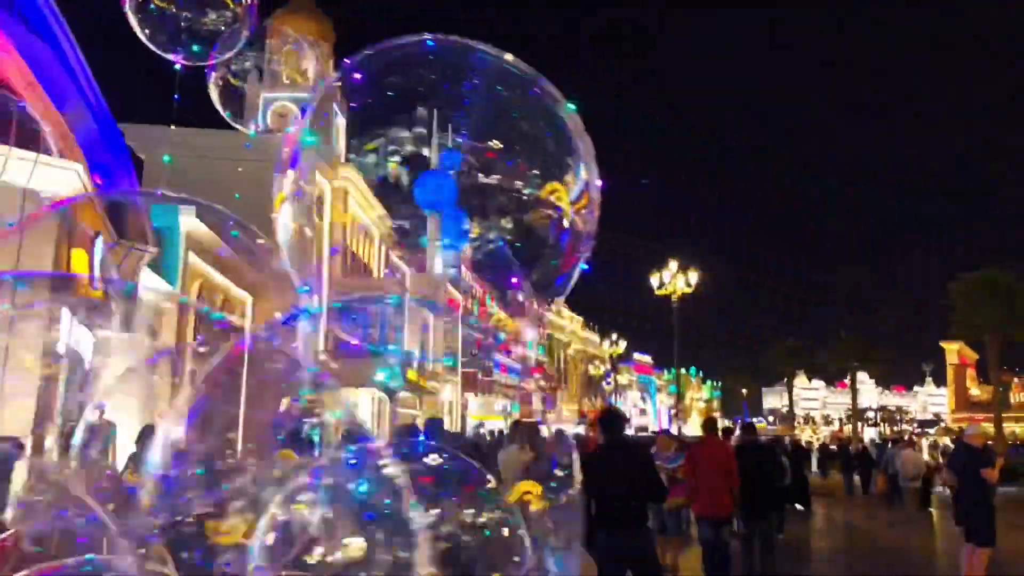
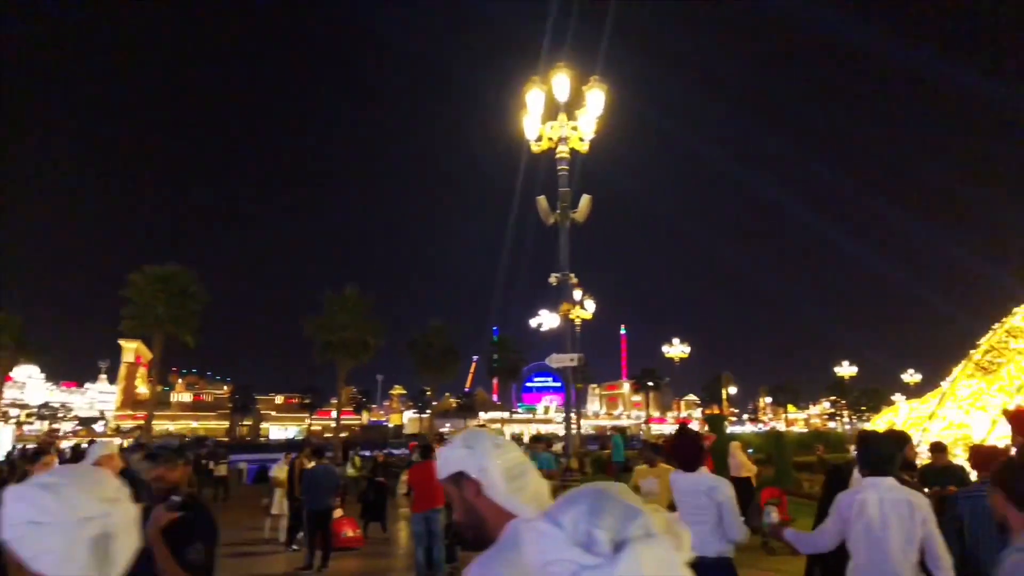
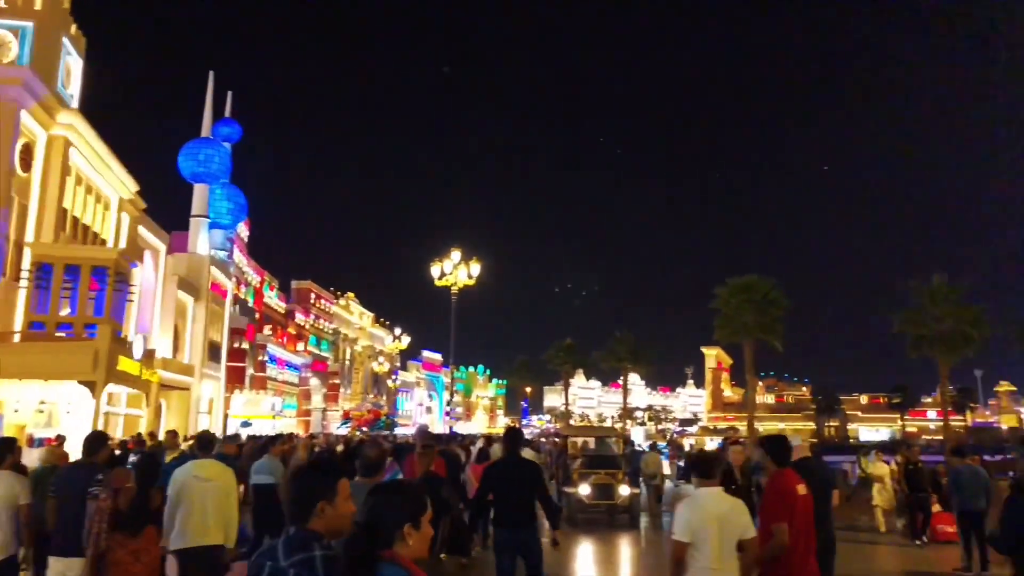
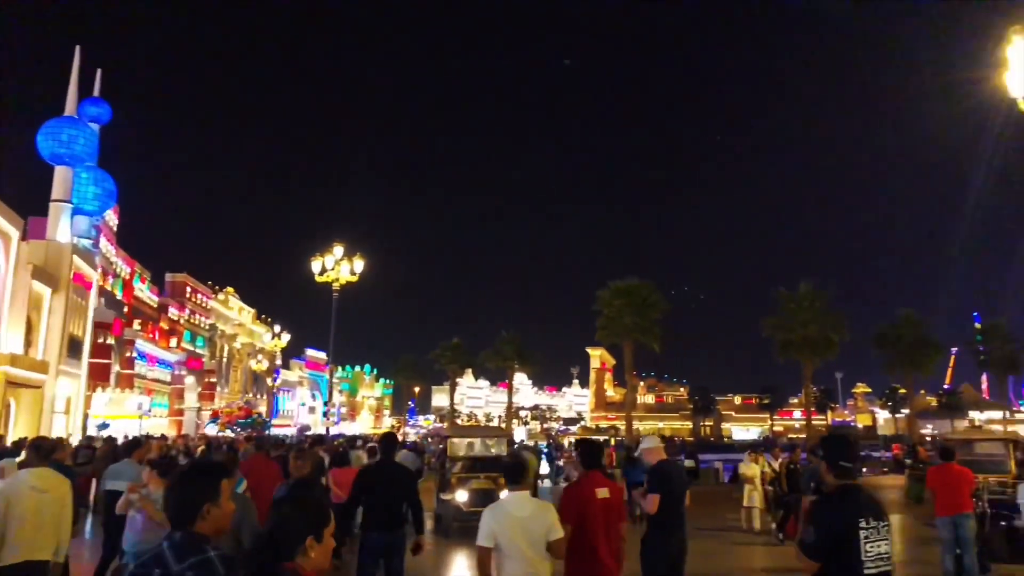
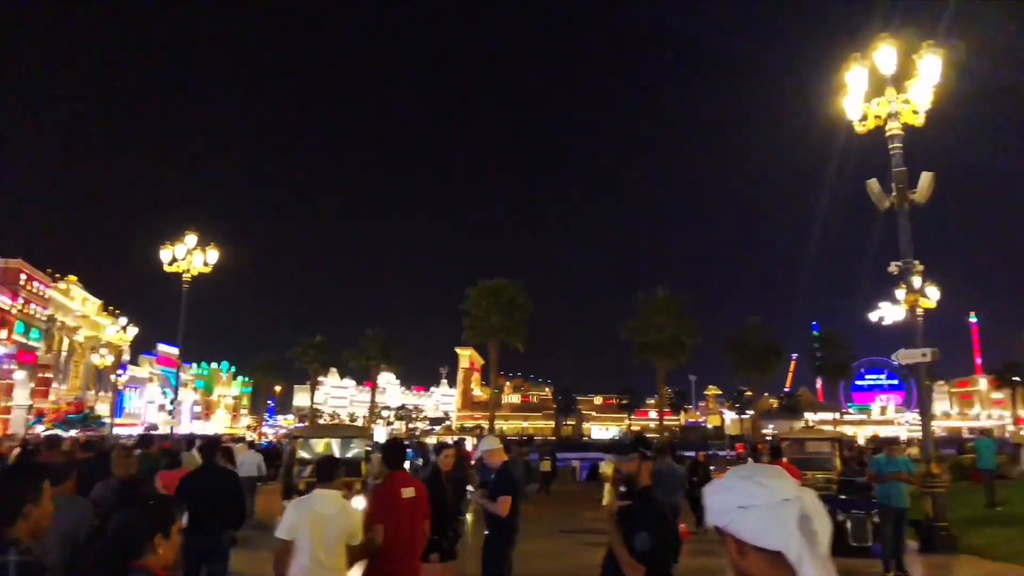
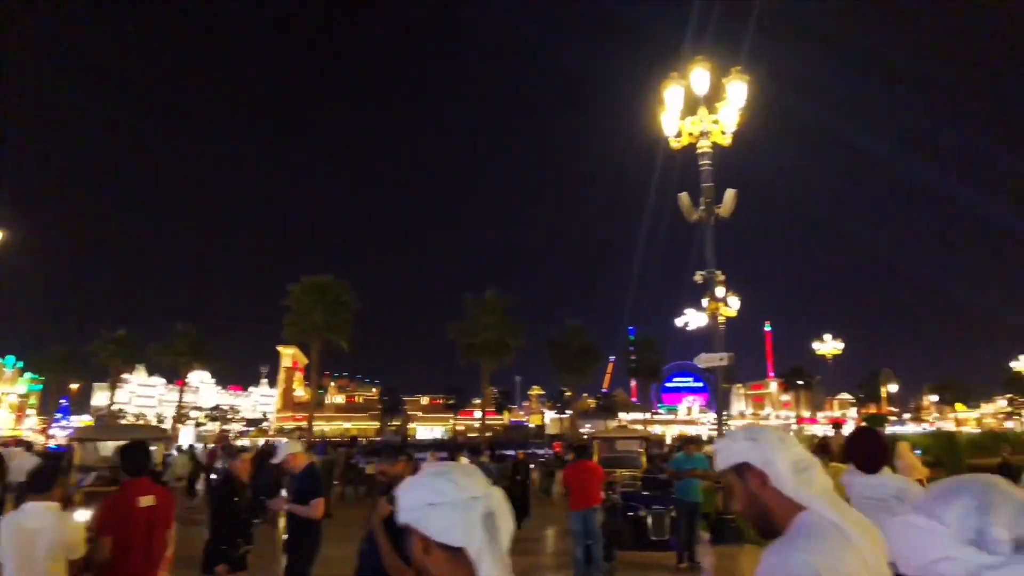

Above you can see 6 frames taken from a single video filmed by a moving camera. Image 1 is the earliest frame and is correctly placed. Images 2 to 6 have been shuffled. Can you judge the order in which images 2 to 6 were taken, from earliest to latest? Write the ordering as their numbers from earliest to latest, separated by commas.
3, 4, 5, 6, 2
